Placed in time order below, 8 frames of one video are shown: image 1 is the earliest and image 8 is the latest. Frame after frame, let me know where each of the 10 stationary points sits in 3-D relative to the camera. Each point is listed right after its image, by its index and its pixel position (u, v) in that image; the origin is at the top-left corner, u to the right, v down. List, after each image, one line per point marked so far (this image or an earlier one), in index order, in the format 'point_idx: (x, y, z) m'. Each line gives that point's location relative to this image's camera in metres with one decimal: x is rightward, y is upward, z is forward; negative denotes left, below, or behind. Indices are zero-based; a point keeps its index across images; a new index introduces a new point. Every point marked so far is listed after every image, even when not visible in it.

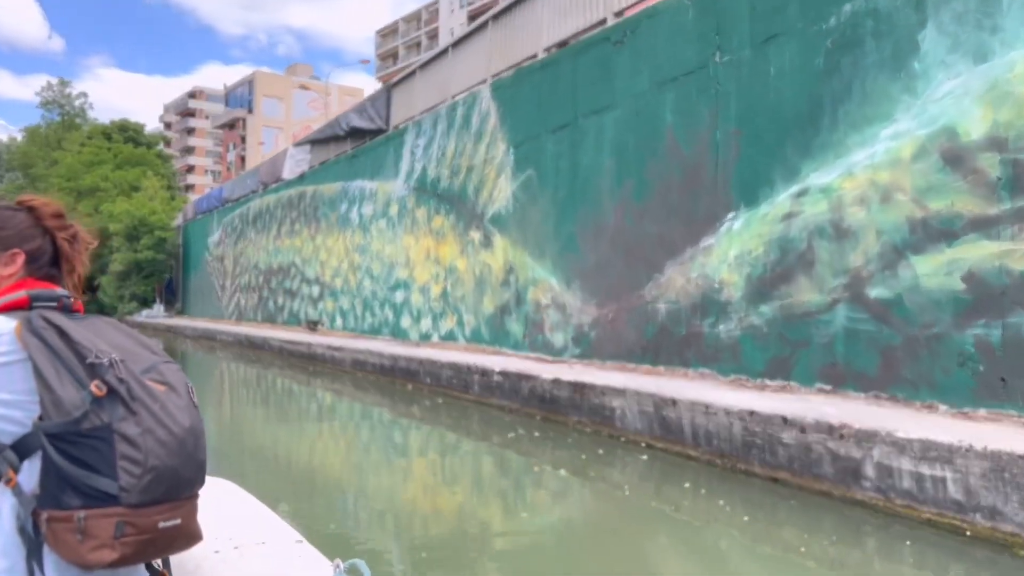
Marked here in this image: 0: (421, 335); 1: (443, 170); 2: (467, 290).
0: (-1.9, -1.0, +16.9) m
1: (-1.4, +2.3, +15.9) m
2: (-0.9, 0.0, +14.7) m
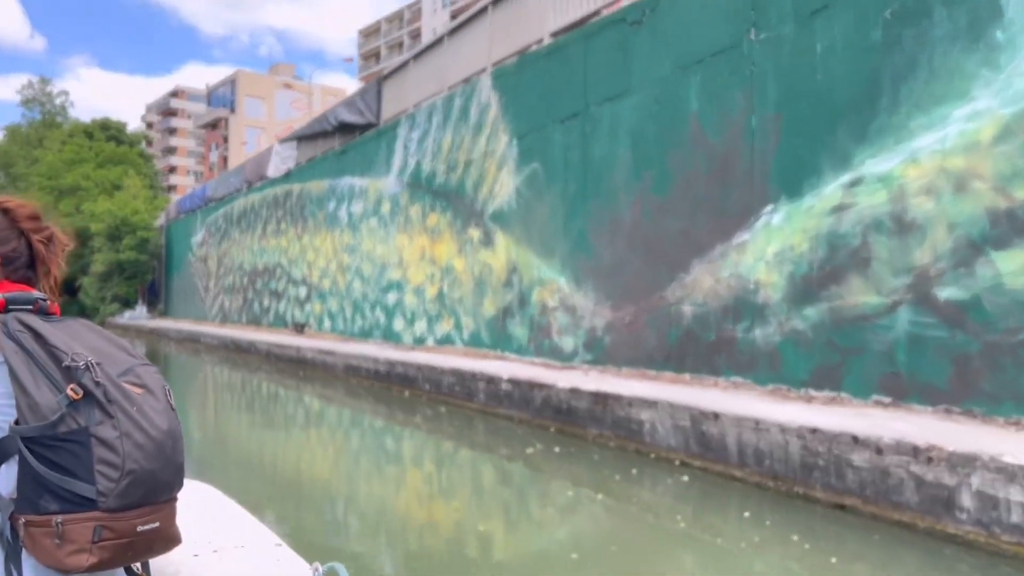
0: (-1.9, -1.0, +16.1) m
1: (-1.4, +2.3, +15.1) m
2: (-0.8, 0.0, +13.9) m
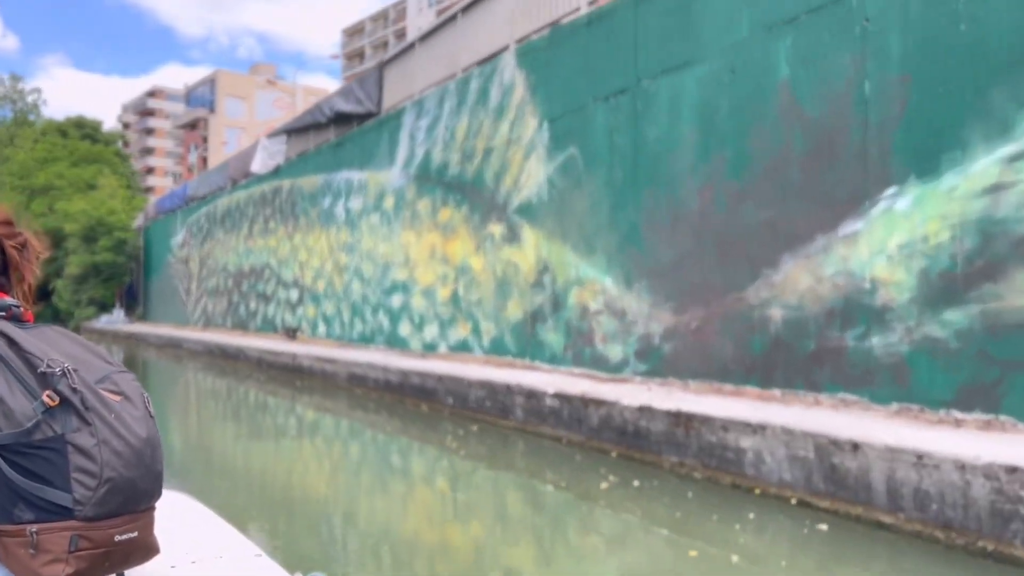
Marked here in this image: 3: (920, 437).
0: (-1.6, -1.0, +14.7) m
1: (-1.0, +2.2, +13.7) m
2: (-0.5, -0.1, +12.5) m
3: (+2.6, -0.9, +5.2) m
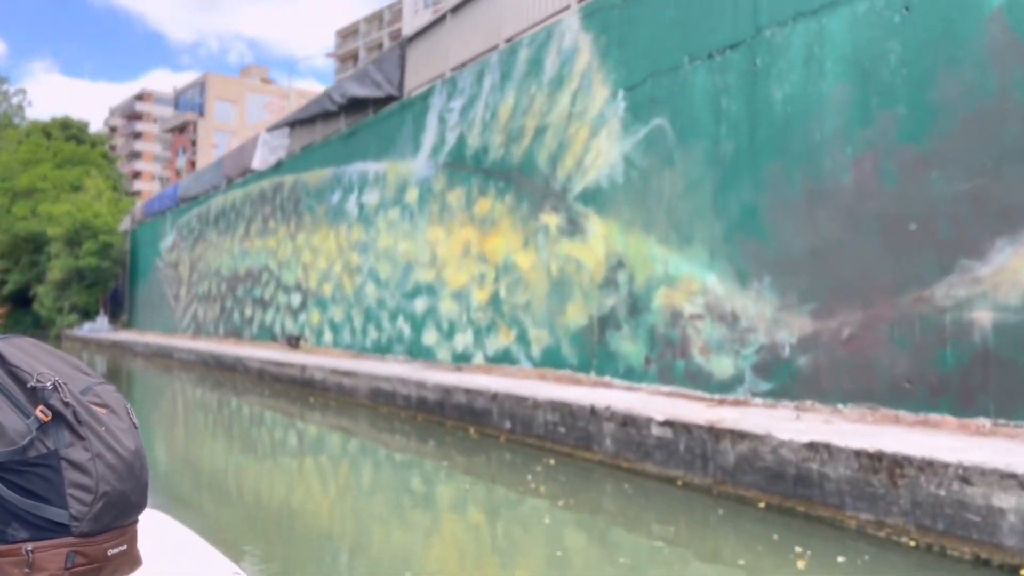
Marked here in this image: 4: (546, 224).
0: (-0.9, -1.1, +12.9) m
1: (-0.3, +2.2, +12.0) m
2: (+0.3, -0.1, +10.7) m
3: (+3.4, -0.9, +3.4) m
4: (+0.4, +0.8, +10.4) m
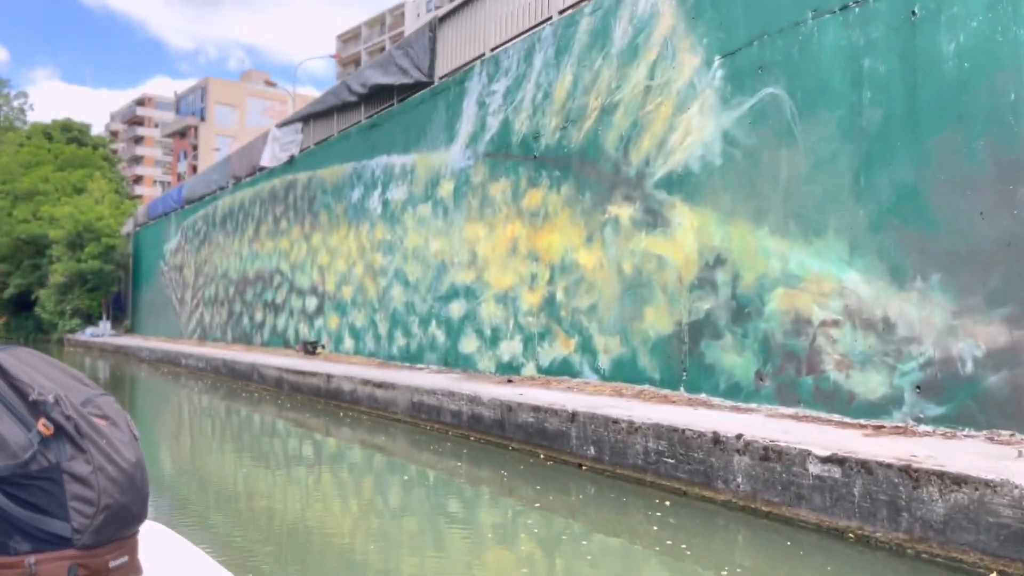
0: (-0.2, -1.1, +11.5) m
1: (+0.4, +2.2, +10.6) m
2: (+1.0, -0.1, +9.3) m
3: (+4.1, -0.9, +2.0) m
4: (+1.2, +0.8, +9.0) m
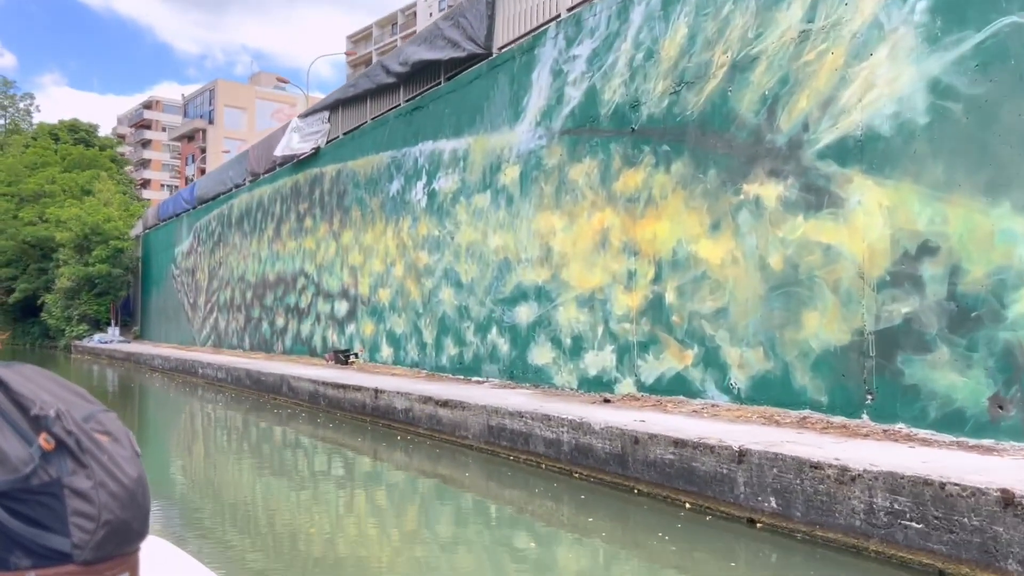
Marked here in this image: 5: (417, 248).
0: (+0.9, -1.1, +9.7) m
1: (+1.5, +2.2, +8.8) m
2: (+2.0, -0.1, +7.5) m
3: (+5.1, -0.8, +0.2) m
4: (+2.2, +0.8, +7.2) m
5: (-1.7, +0.7, +14.3) m
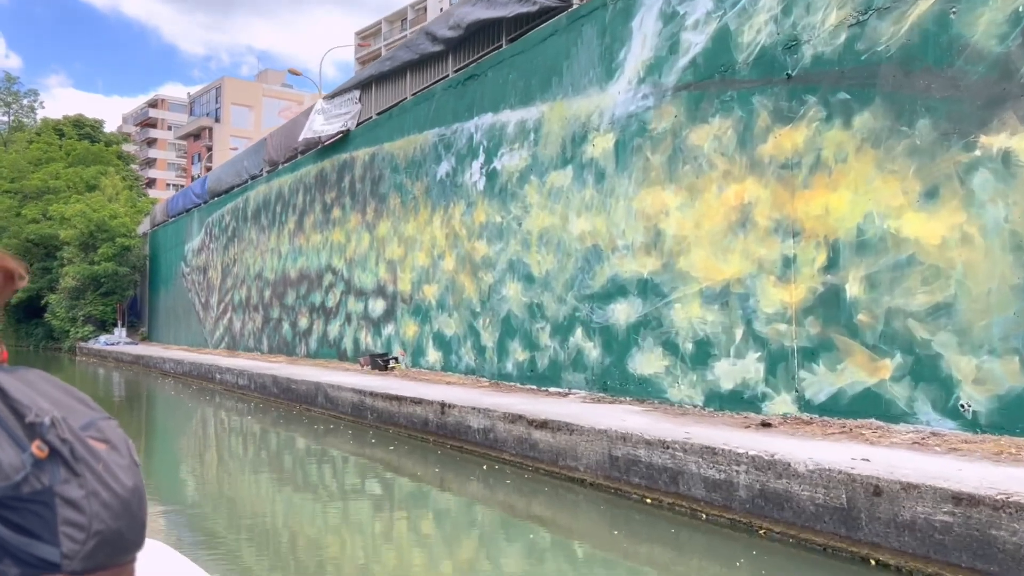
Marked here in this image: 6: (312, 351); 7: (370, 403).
0: (+1.9, -1.0, +7.8) m
1: (+2.5, +2.3, +6.9) m
2: (+3.1, 0.0, +5.6) m
3: (+6.1, -0.7, -1.7) m
4: (+3.2, +0.9, +5.3) m
5: (-0.6, +0.8, +12.4) m
6: (-4.8, -1.5, +19.6) m
7: (-1.9, -1.6, +11.0) m
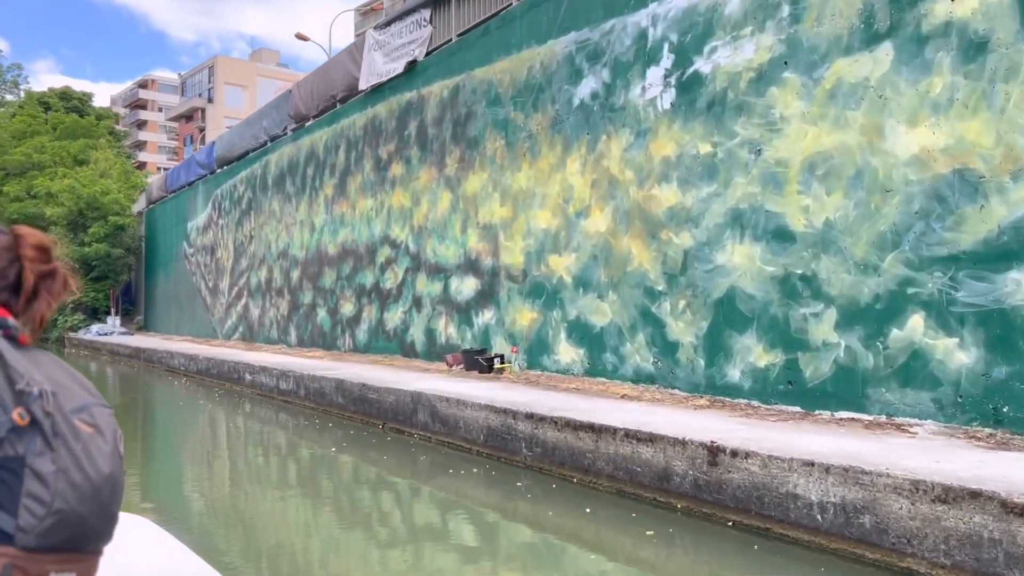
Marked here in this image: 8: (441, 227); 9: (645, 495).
0: (+4.0, -0.7, +3.8) m
1: (+4.6, +2.5, +2.9) m
2: (+5.1, +0.2, +1.7) m
3: (+8.3, -0.6, -5.6) m
4: (+5.3, +1.1, +1.4) m
5: (+1.4, +1.1, +8.4) m
6: (-2.9, -1.1, +15.5) m
7: (+0.1, -1.3, +7.1) m
8: (-1.1, +1.0, +12.6) m
9: (+0.9, -1.5, +5.8) m
